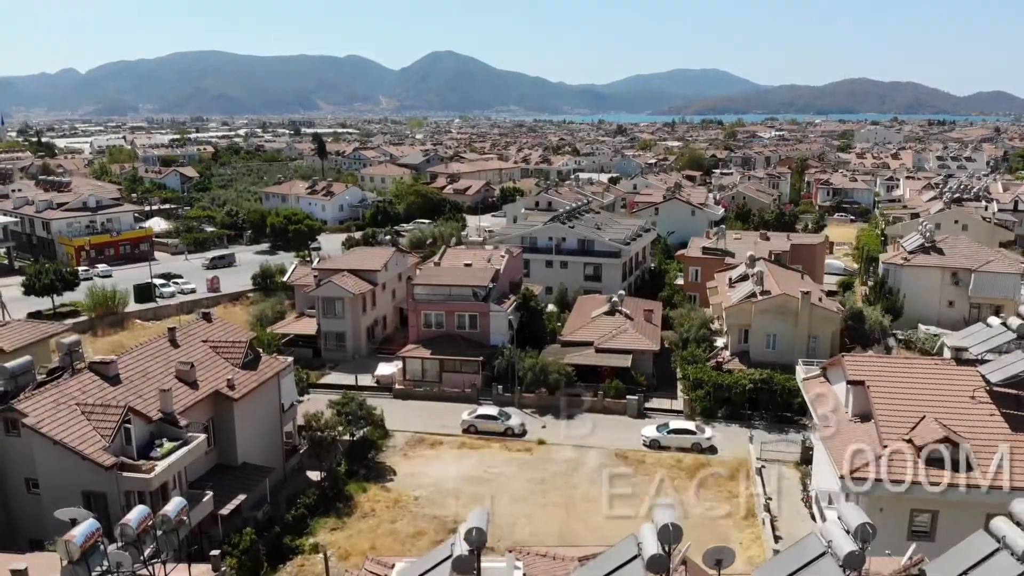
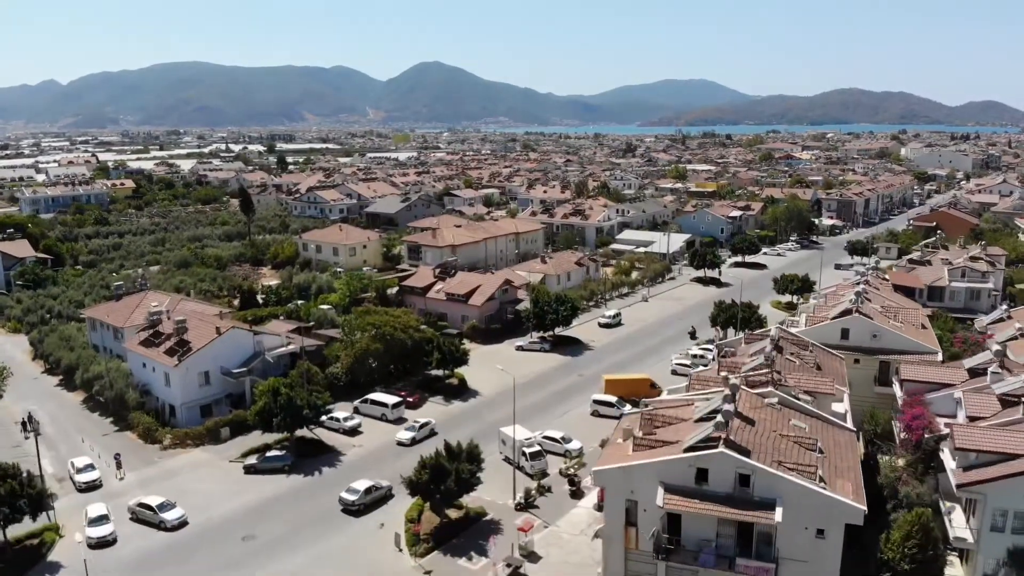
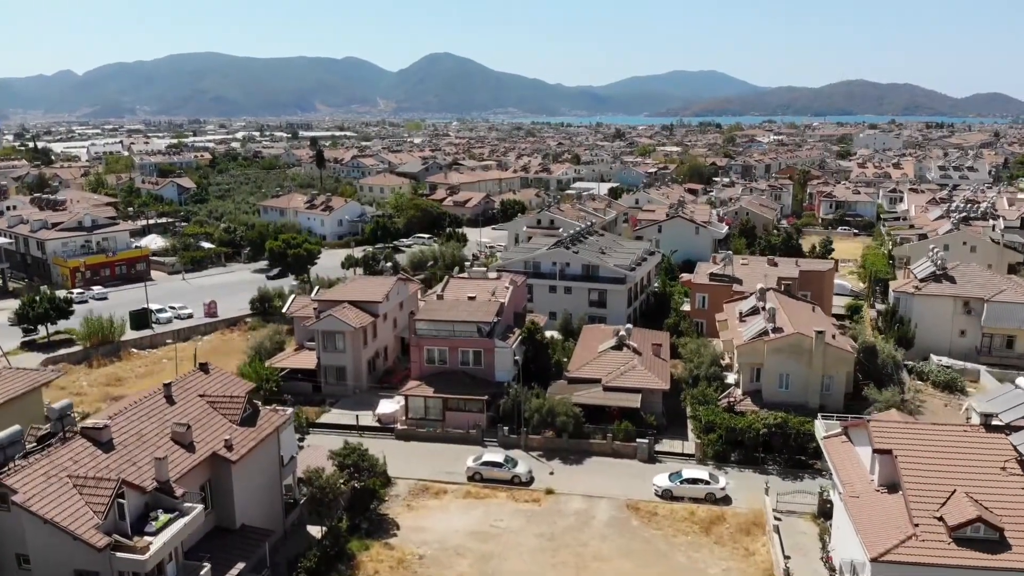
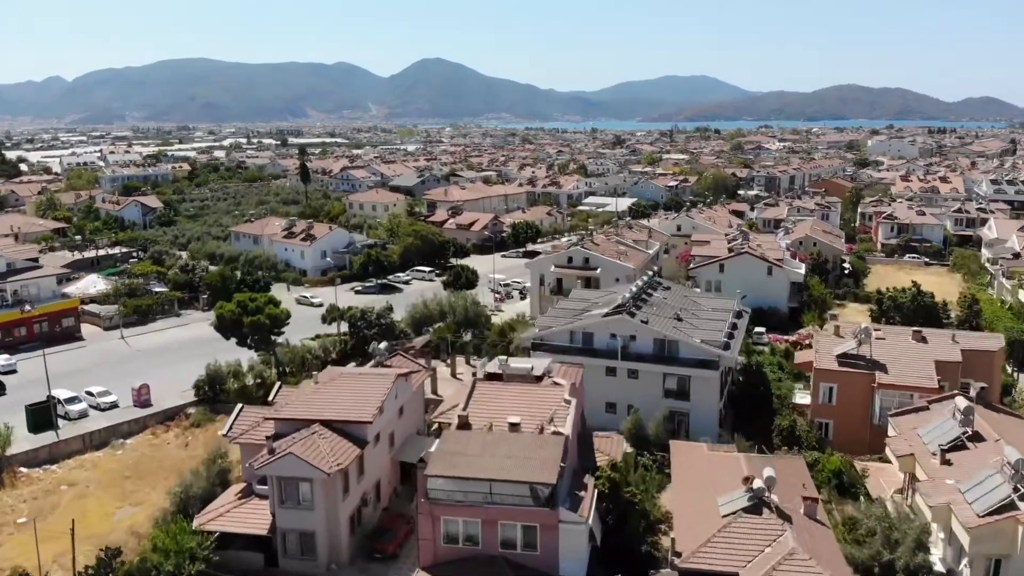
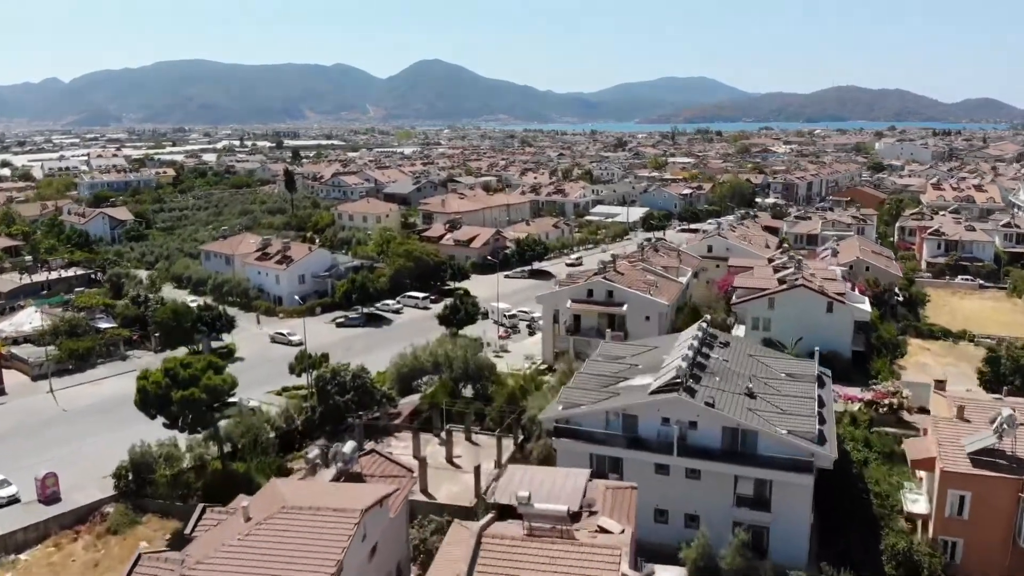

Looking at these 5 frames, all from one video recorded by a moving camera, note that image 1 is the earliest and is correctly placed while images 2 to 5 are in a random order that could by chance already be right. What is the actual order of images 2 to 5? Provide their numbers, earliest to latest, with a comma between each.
3, 4, 5, 2
